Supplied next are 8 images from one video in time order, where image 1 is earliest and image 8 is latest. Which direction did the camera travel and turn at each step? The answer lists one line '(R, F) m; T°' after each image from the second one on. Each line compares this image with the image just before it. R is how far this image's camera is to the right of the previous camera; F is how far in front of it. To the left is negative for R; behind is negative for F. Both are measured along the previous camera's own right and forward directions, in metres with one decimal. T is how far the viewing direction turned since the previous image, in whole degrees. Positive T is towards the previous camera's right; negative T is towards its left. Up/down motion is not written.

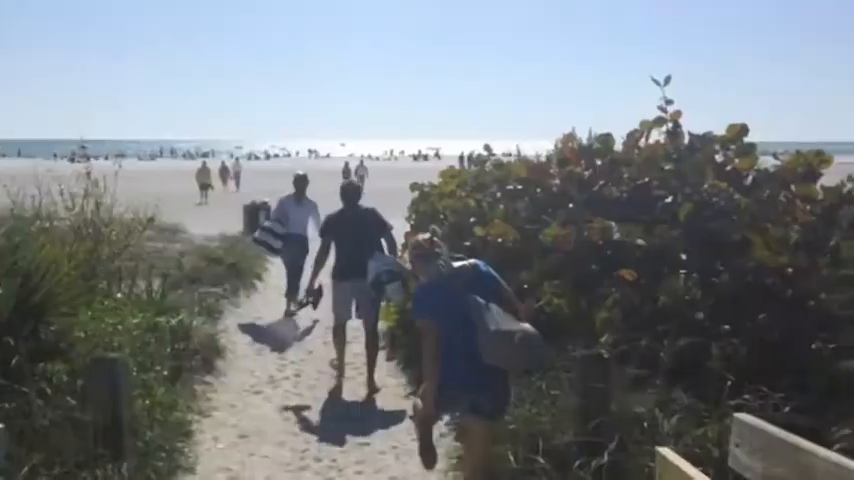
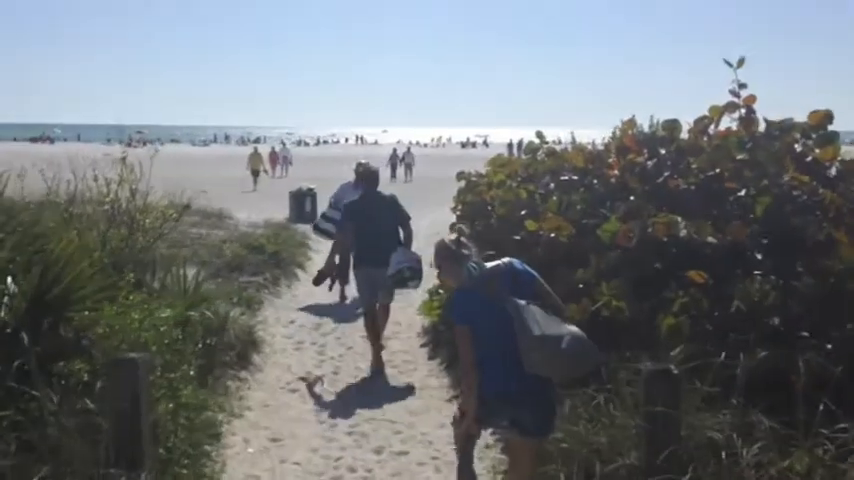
(0.0, +0.5) m; -4°
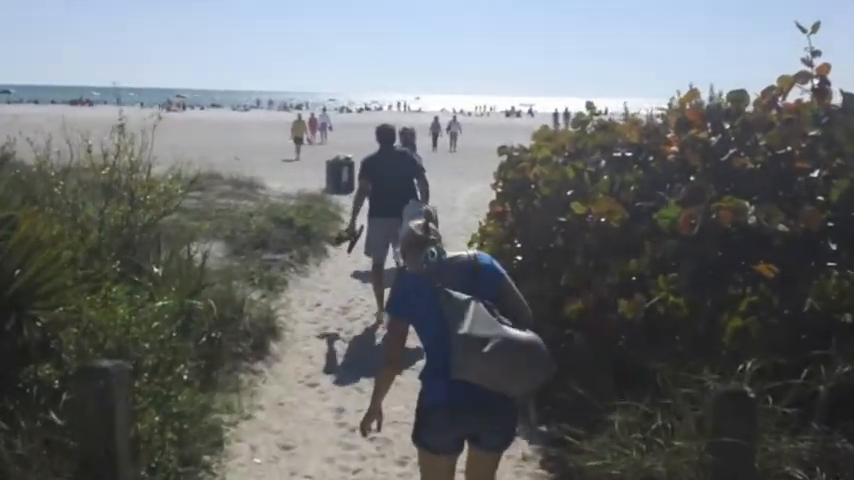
(+0.1, +0.7) m; -3°
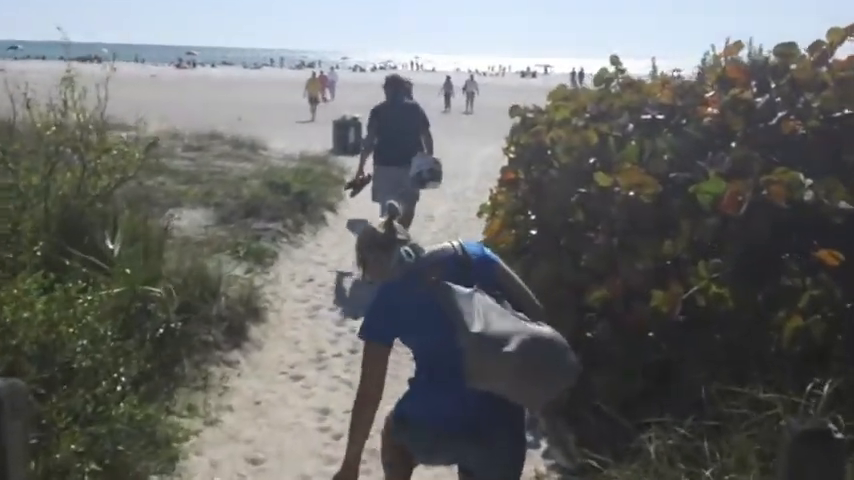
(+0.1, +0.9) m; -1°
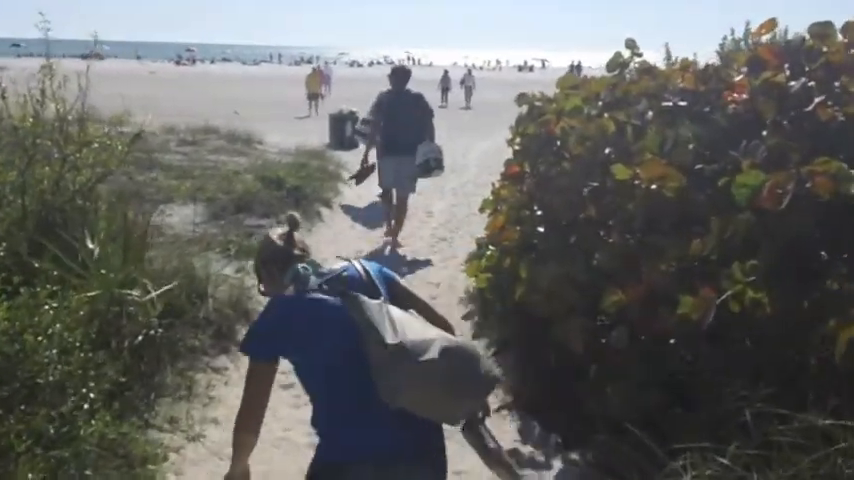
(0.0, +0.4) m; 0°
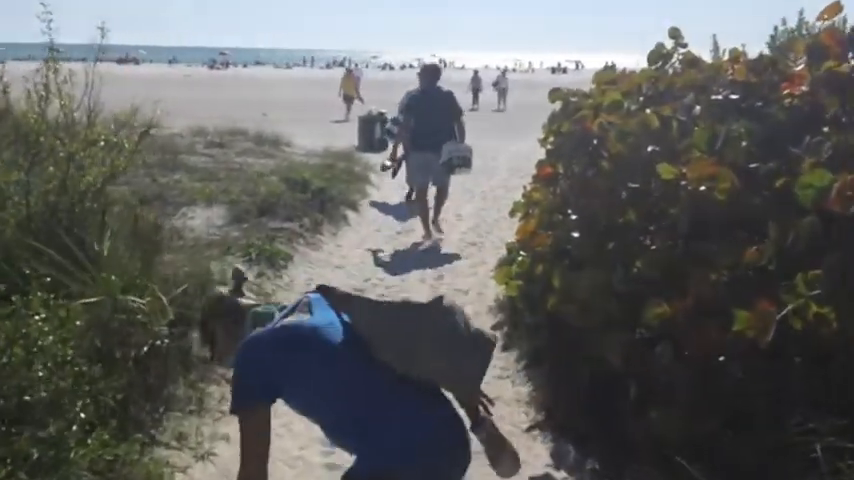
(0.0, +0.3) m; -2°
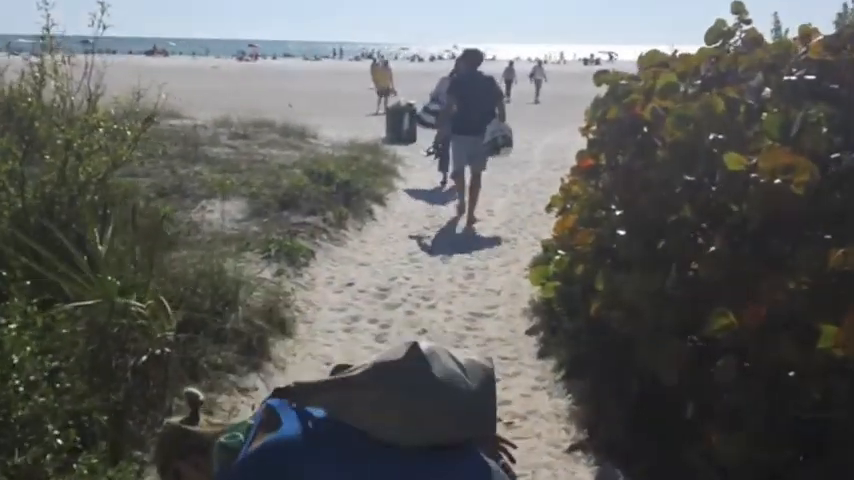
(0.0, +0.5) m; -2°
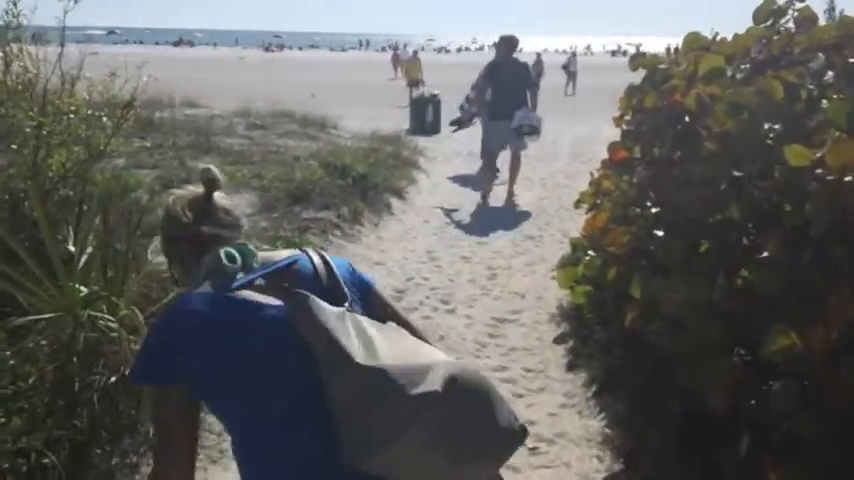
(+0.1, +0.5) m; -2°
